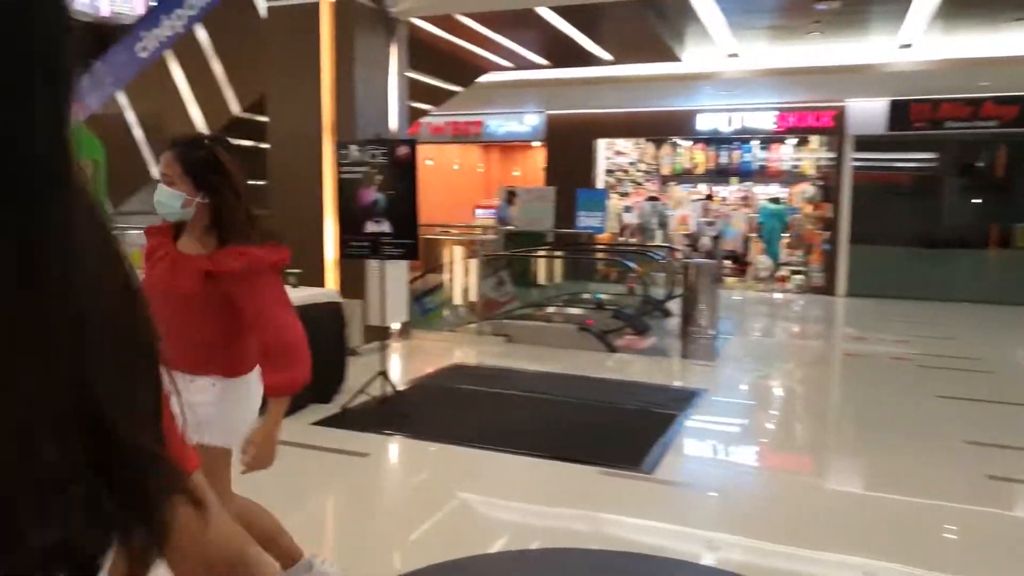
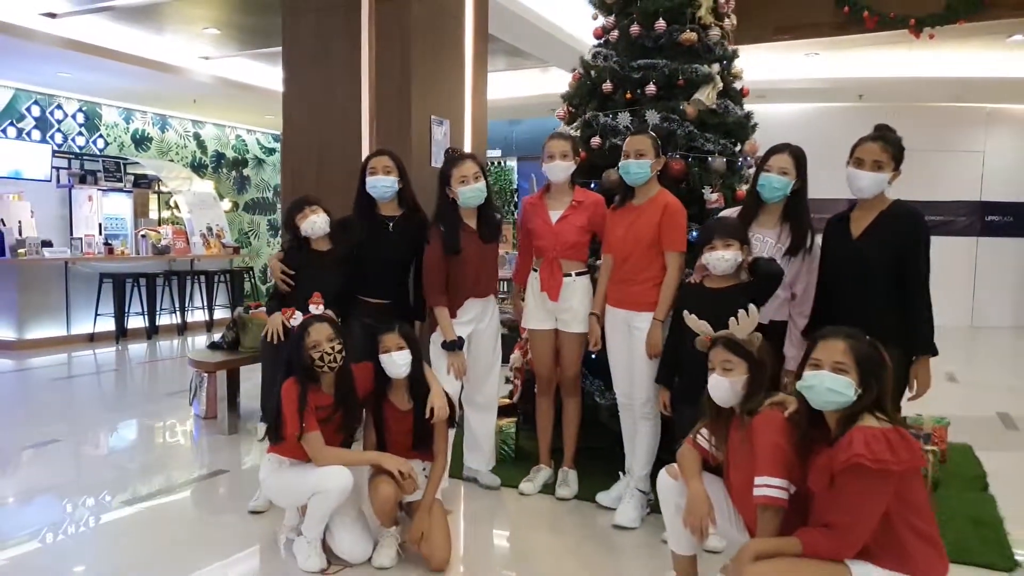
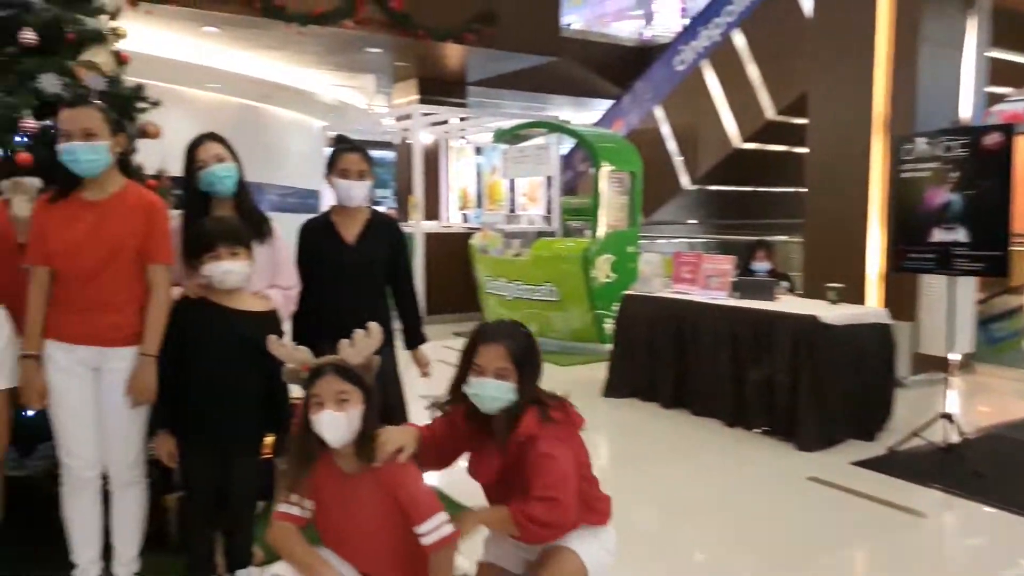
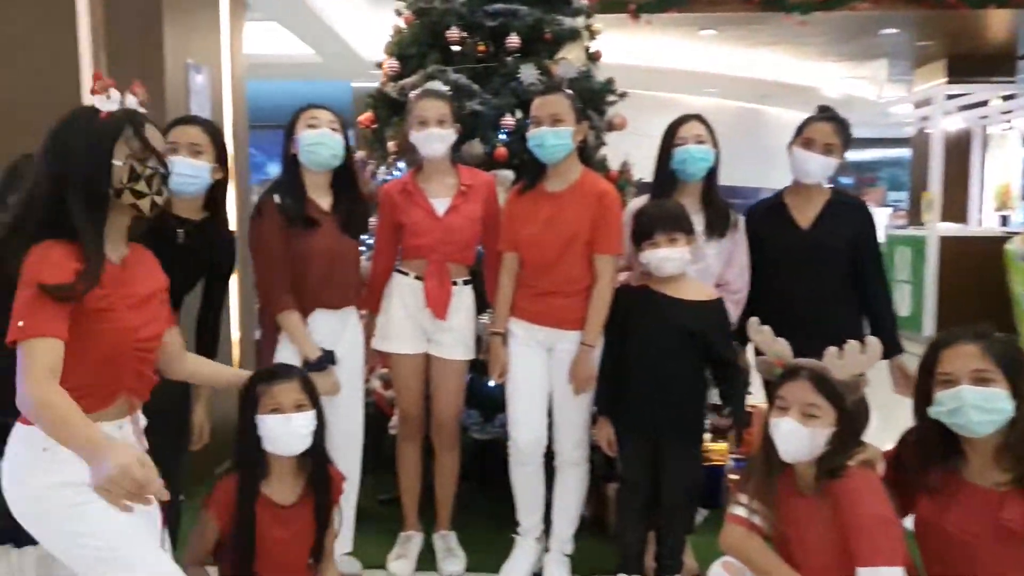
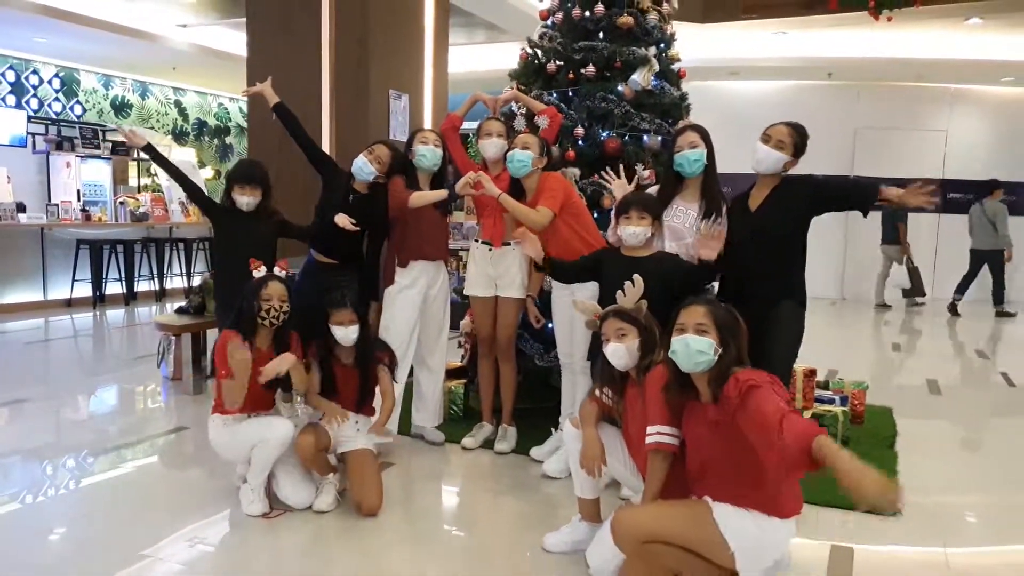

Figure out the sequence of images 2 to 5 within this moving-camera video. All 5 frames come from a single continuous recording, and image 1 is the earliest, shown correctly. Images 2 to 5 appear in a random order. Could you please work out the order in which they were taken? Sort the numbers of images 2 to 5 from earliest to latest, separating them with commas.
3, 4, 2, 5
